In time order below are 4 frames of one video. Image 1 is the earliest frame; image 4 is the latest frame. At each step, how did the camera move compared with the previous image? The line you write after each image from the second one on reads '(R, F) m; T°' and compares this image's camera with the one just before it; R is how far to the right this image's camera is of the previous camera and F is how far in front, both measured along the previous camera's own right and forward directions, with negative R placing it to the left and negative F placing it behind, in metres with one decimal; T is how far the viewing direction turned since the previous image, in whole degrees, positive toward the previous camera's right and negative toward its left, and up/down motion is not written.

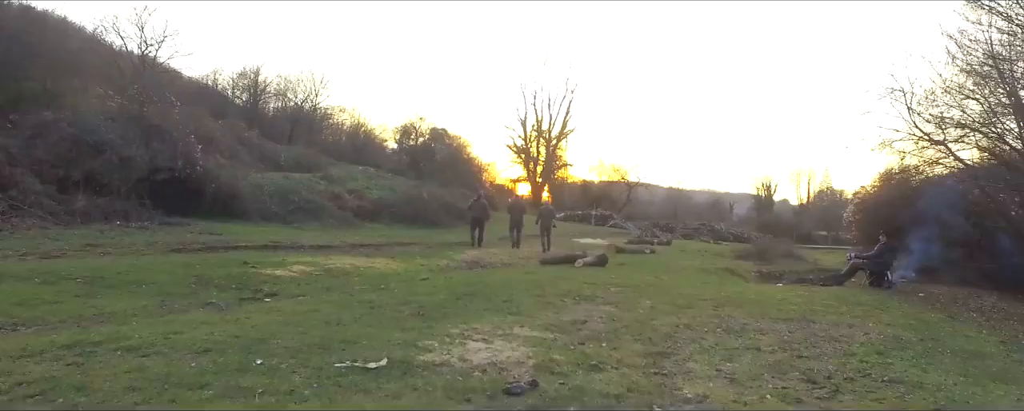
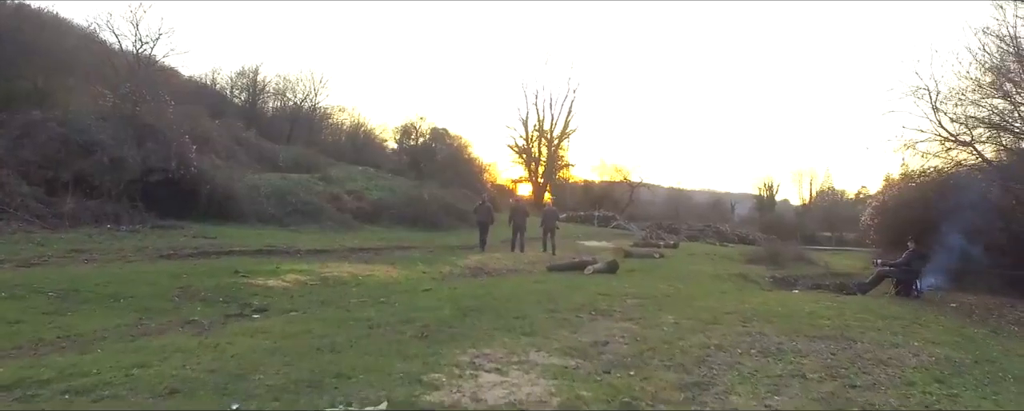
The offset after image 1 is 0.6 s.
(-0.1, +0.7) m; 0°
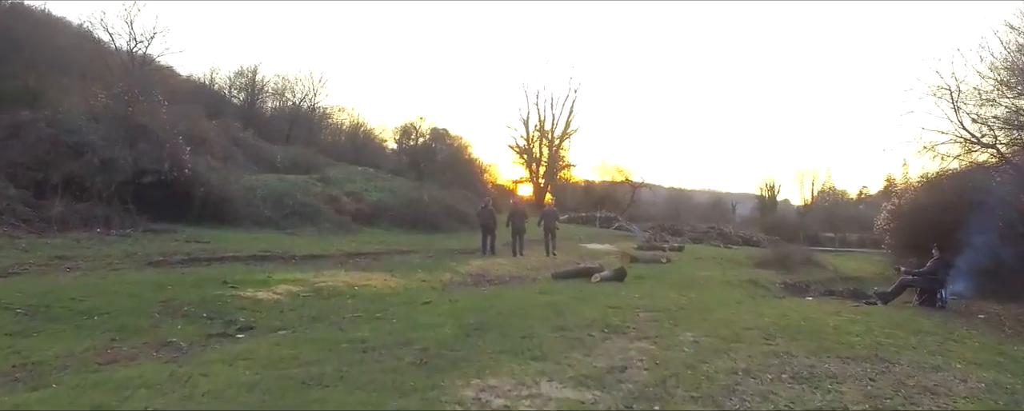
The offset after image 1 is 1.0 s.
(-0.1, +0.6) m; 0°
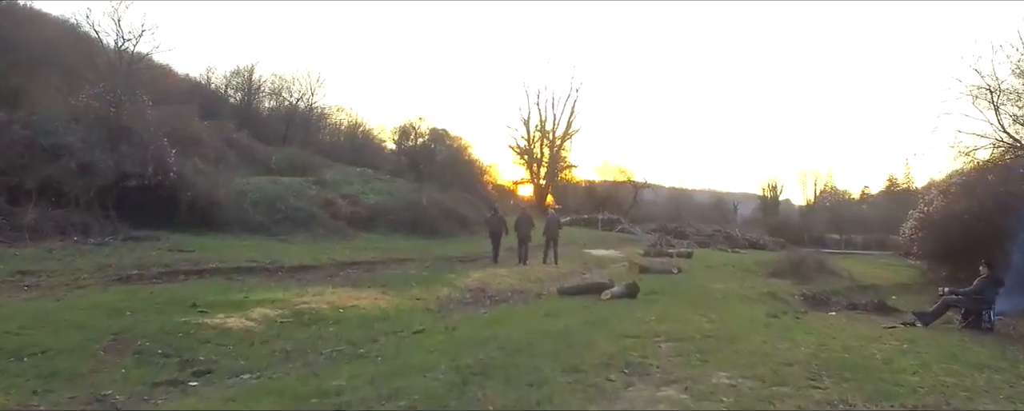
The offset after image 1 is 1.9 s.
(0.0, +1.1) m; 0°
